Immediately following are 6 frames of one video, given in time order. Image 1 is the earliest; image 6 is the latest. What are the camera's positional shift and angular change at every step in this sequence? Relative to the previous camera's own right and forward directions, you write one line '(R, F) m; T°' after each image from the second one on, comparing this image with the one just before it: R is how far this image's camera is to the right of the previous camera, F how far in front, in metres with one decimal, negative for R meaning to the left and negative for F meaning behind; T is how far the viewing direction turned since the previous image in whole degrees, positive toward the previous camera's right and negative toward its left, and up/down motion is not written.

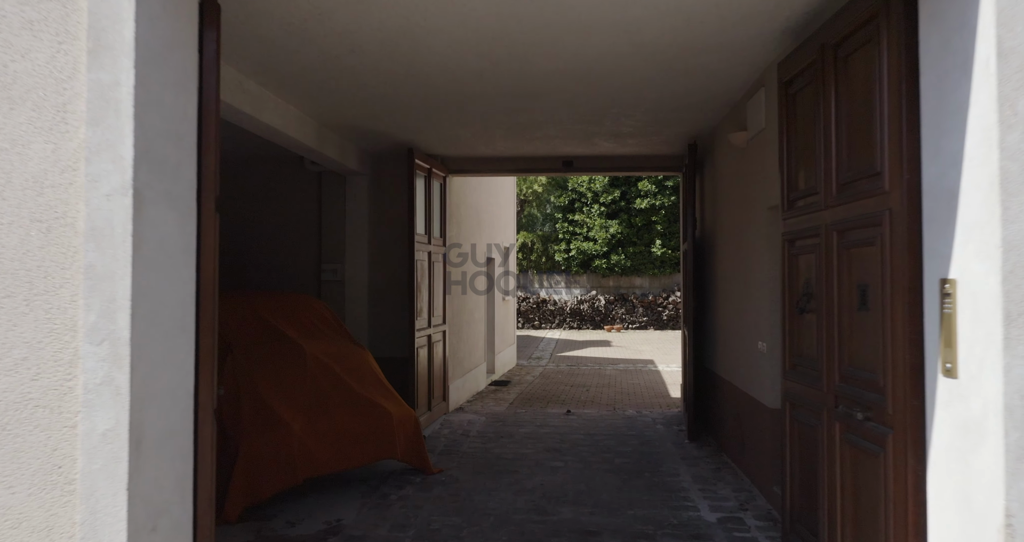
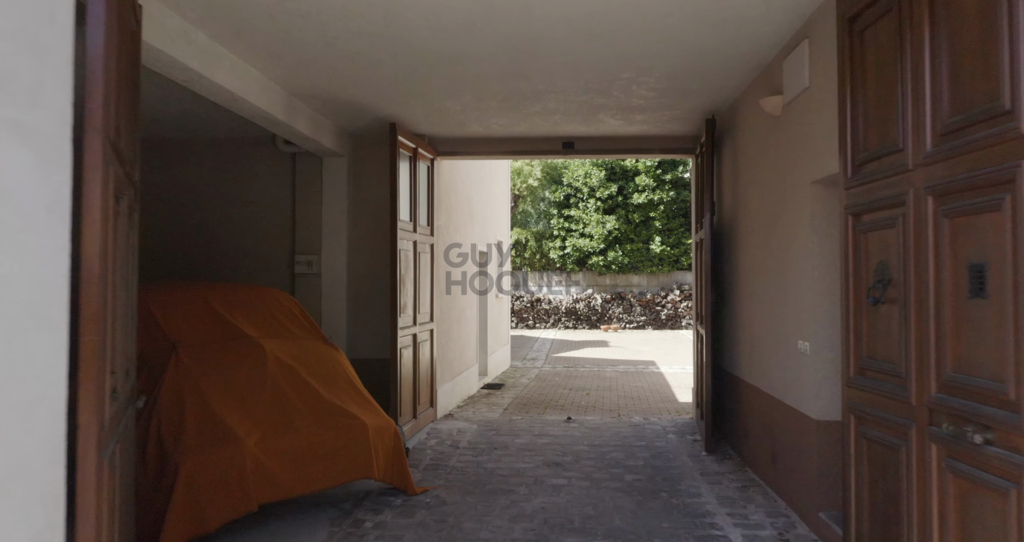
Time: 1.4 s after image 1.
(0.0, +0.7) m; +1°
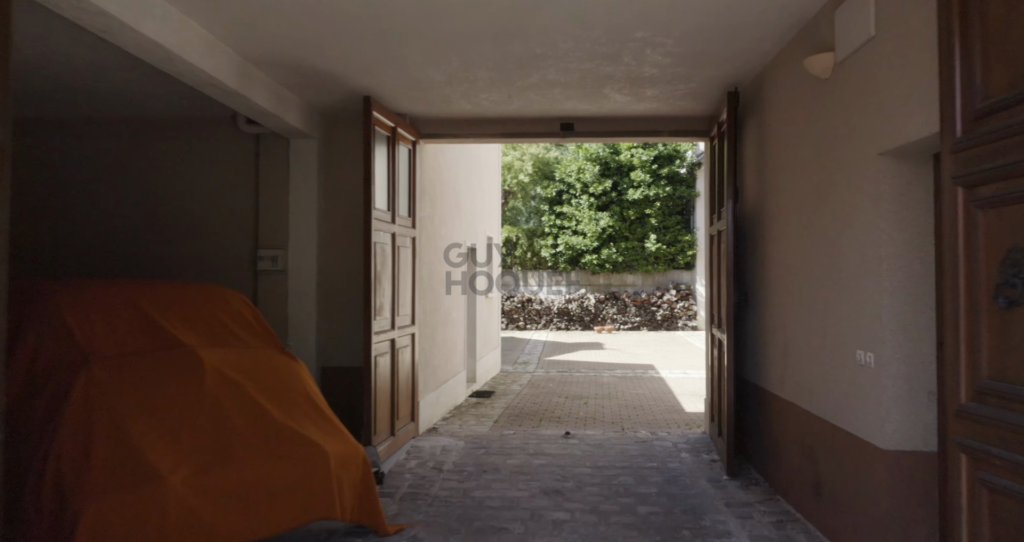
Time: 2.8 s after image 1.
(0.0, +0.7) m; +1°
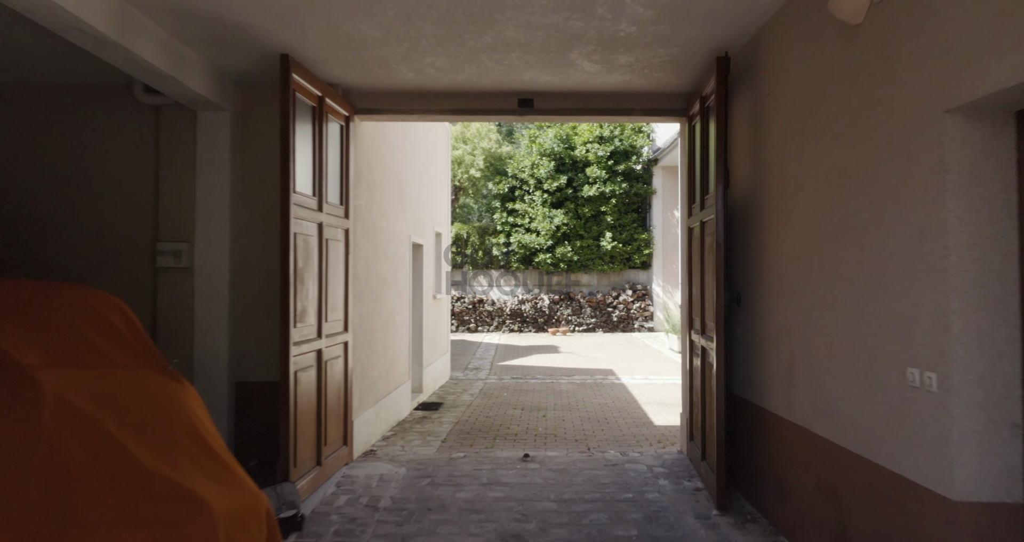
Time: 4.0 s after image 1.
(0.0, +0.8) m; +4°
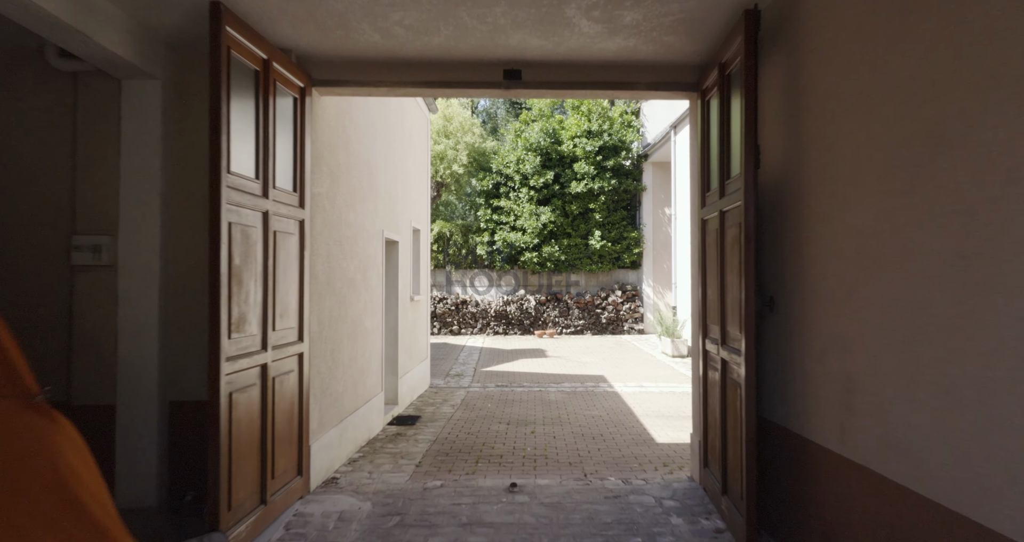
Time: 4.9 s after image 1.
(0.0, +0.7) m; +1°
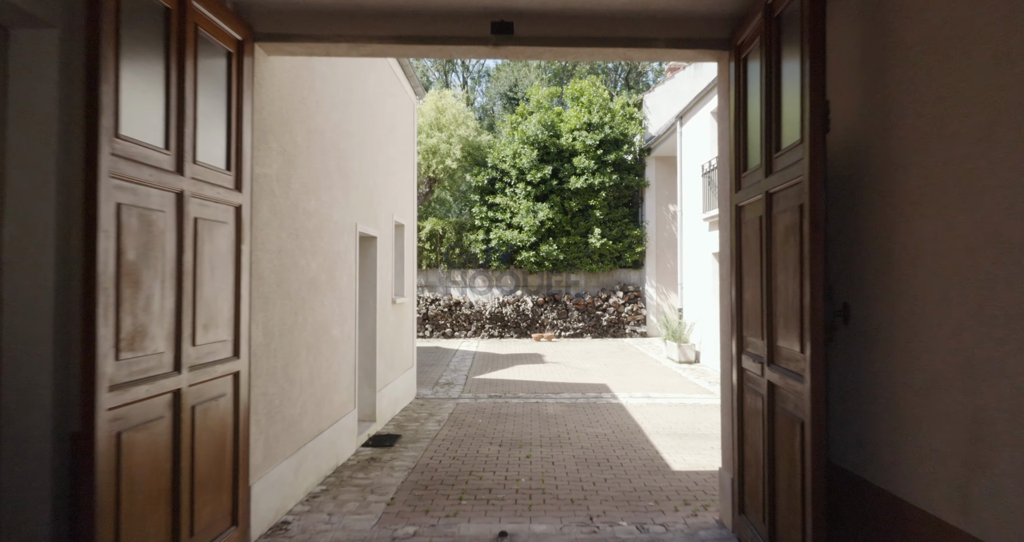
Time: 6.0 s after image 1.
(0.0, +0.8) m; 0°
